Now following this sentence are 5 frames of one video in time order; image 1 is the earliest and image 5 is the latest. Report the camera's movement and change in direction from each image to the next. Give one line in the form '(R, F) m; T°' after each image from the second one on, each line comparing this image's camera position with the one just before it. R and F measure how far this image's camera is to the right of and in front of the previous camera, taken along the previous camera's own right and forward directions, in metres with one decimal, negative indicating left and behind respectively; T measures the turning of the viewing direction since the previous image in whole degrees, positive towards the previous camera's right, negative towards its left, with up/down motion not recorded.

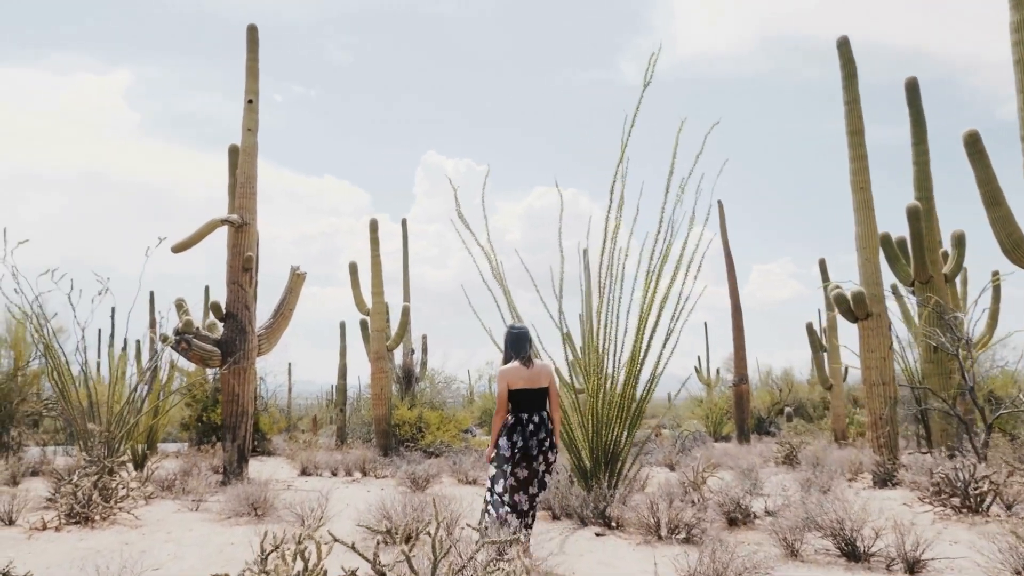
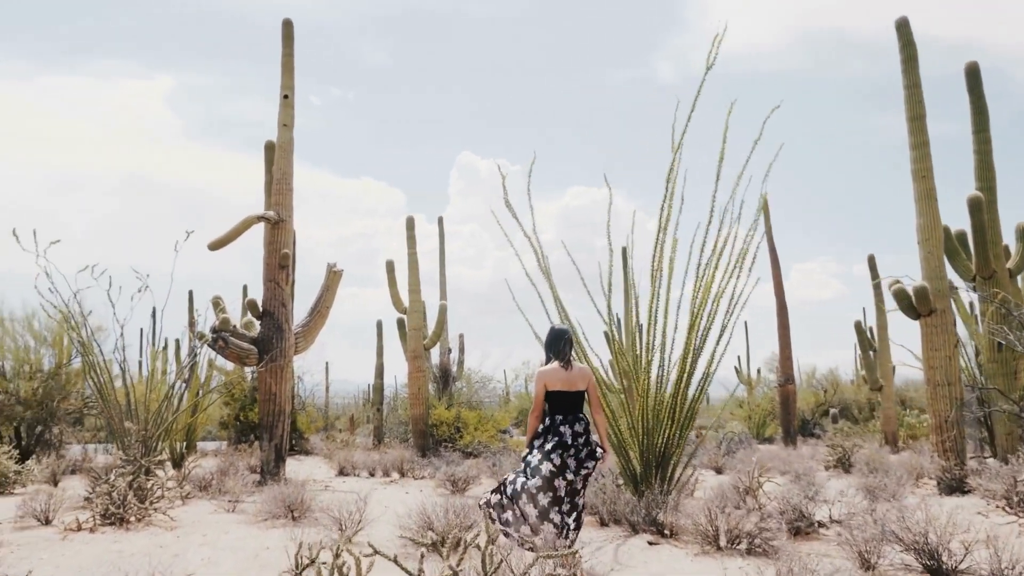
(-0.1, +0.3) m; -3°
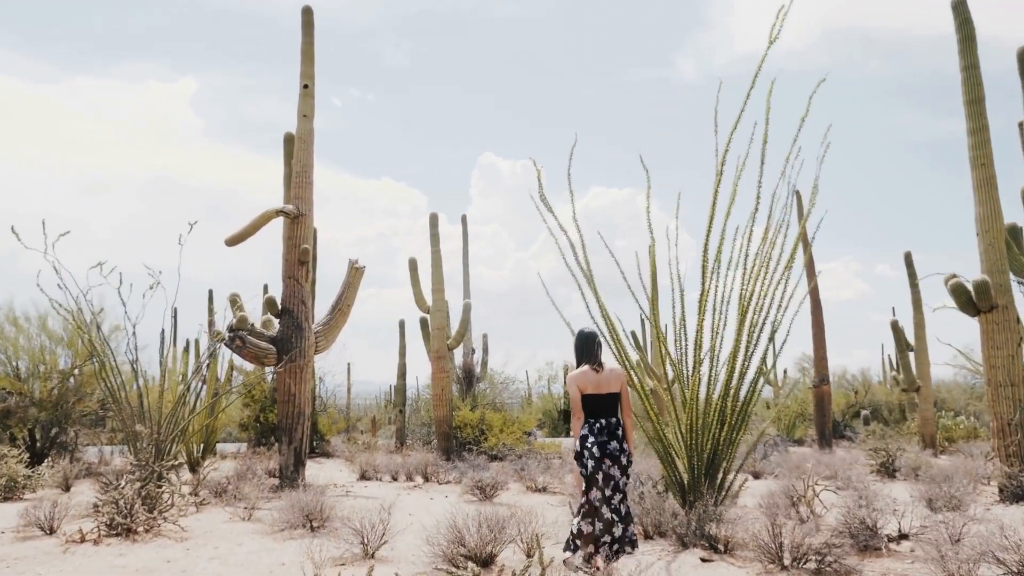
(-0.1, +0.4) m; -2°
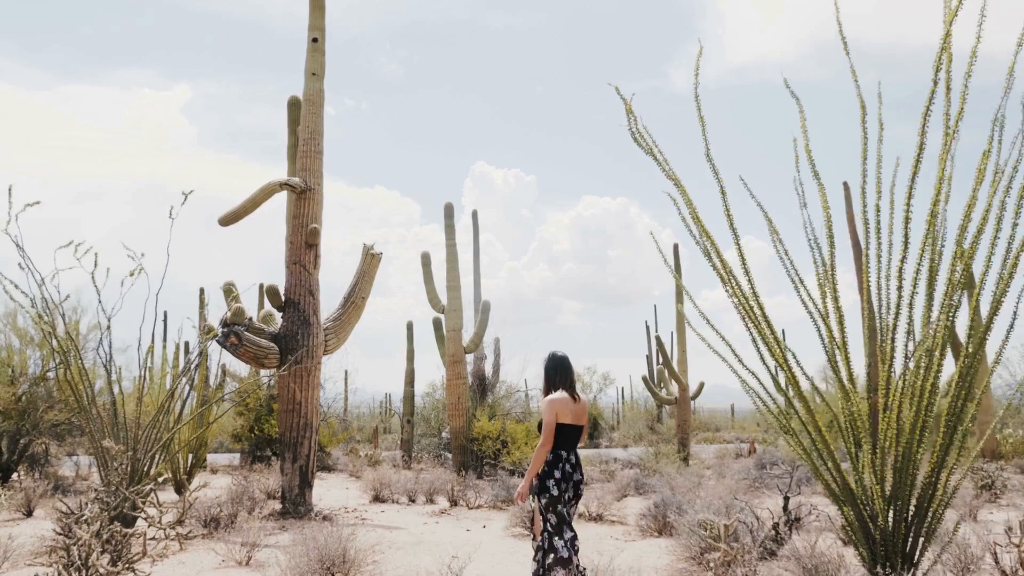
(-0.6, +1.4) m; +1°
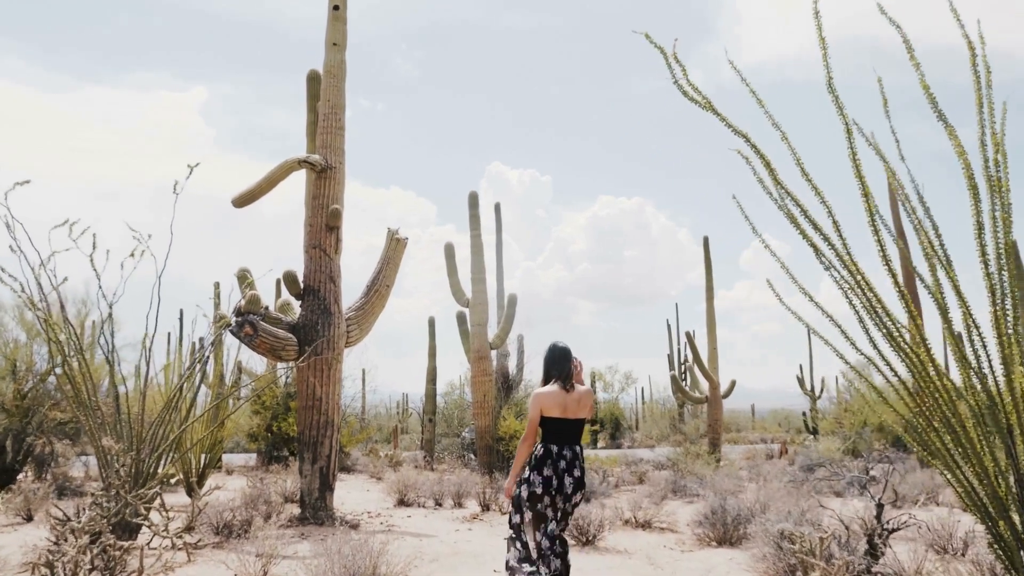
(-0.2, +0.6) m; -1°
